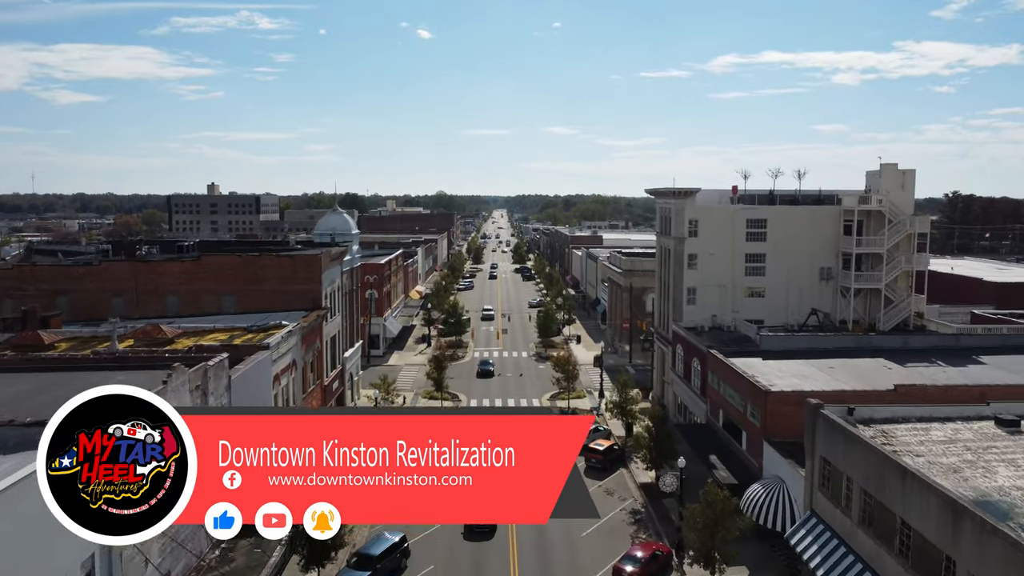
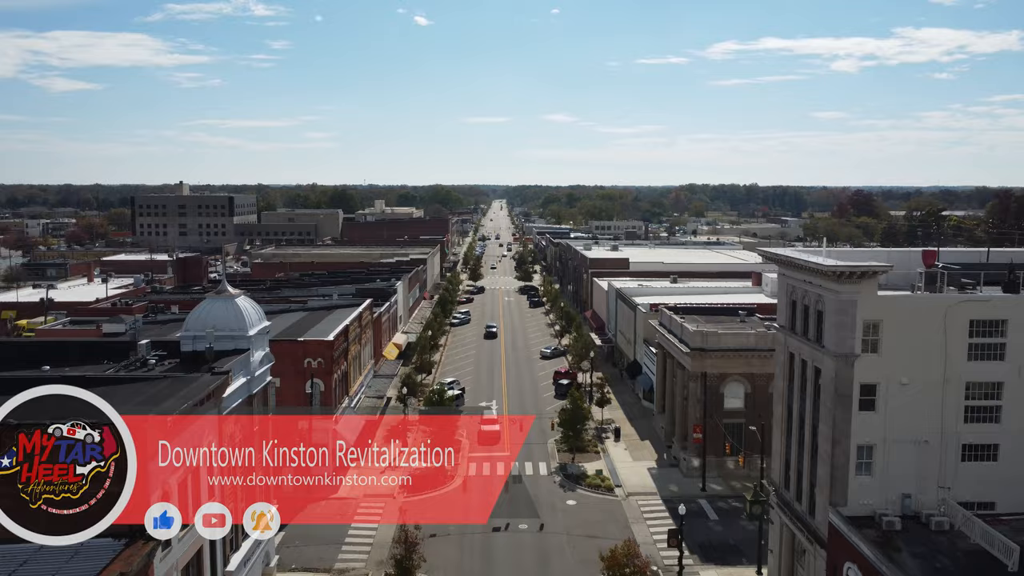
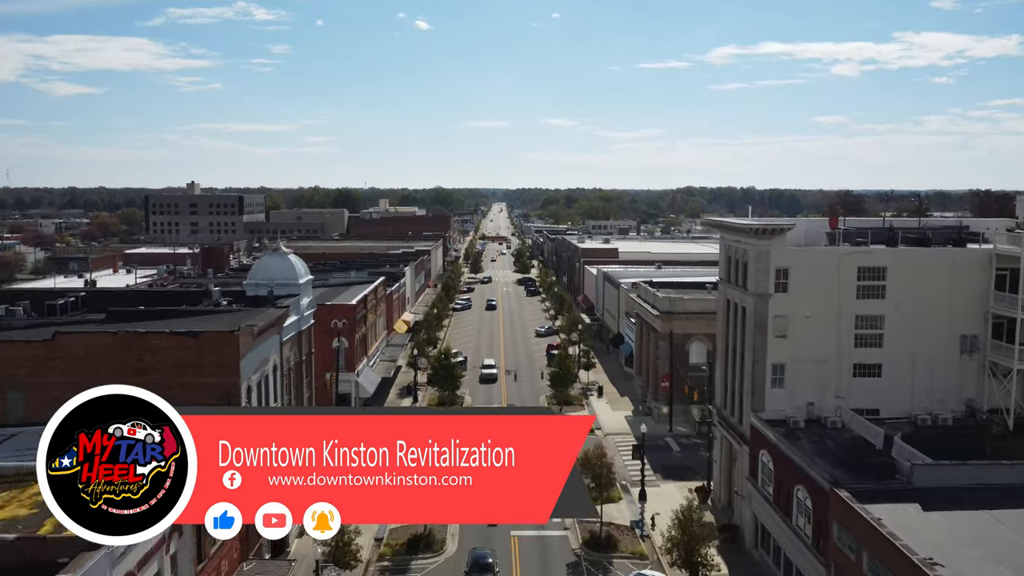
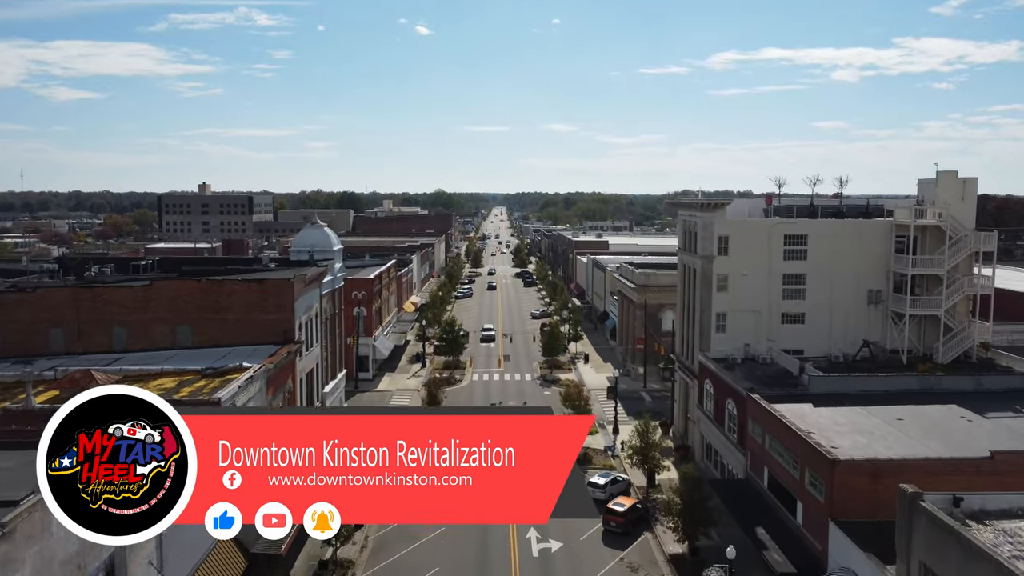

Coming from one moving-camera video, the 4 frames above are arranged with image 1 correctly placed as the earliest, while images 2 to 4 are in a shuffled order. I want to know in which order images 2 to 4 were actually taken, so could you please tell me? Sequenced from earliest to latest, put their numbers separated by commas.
4, 3, 2
